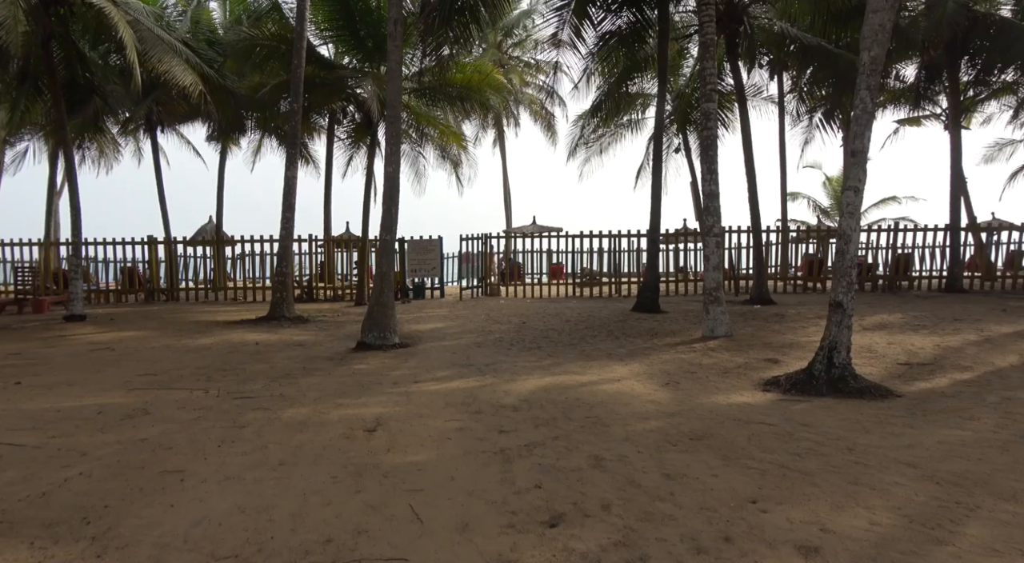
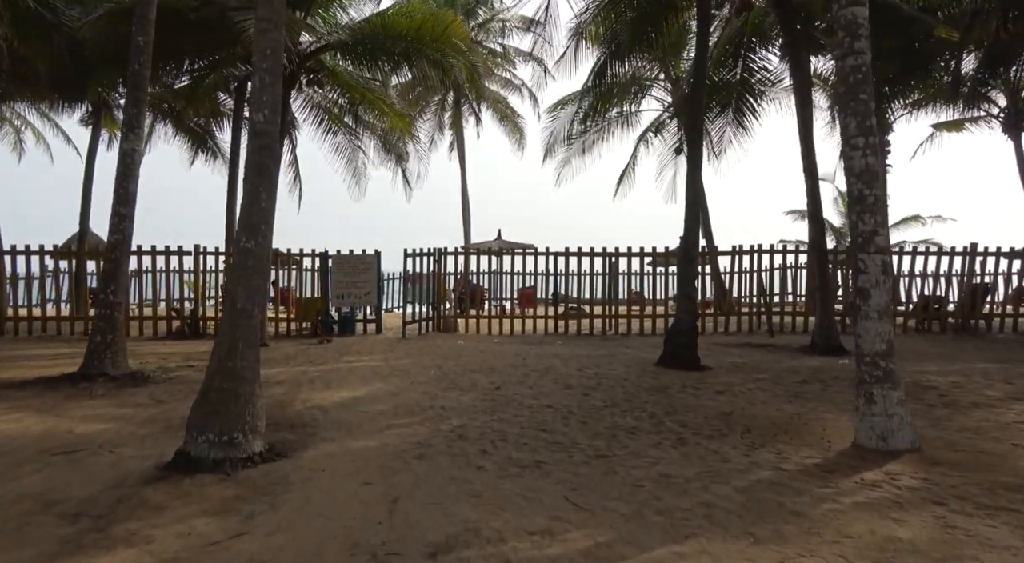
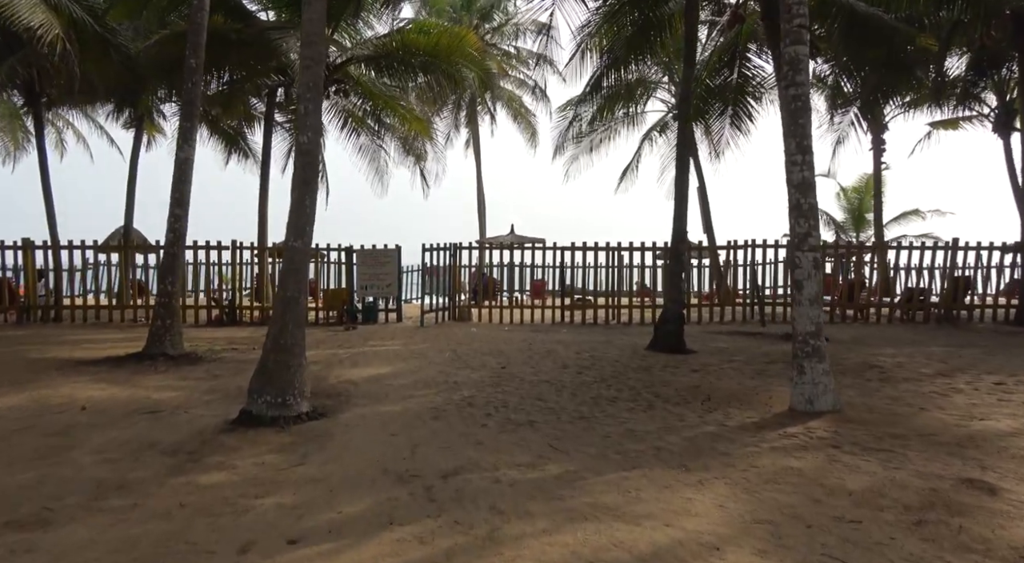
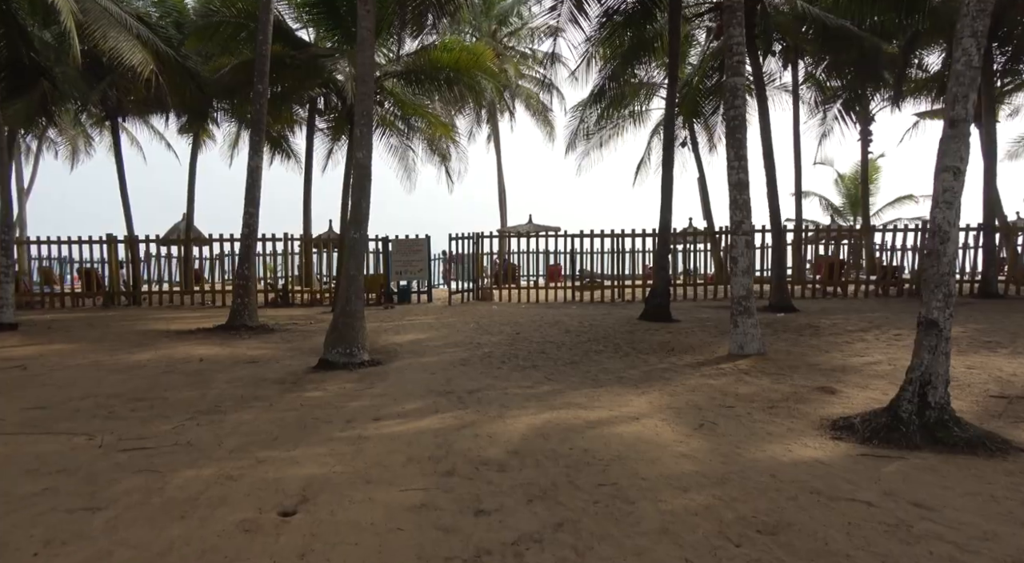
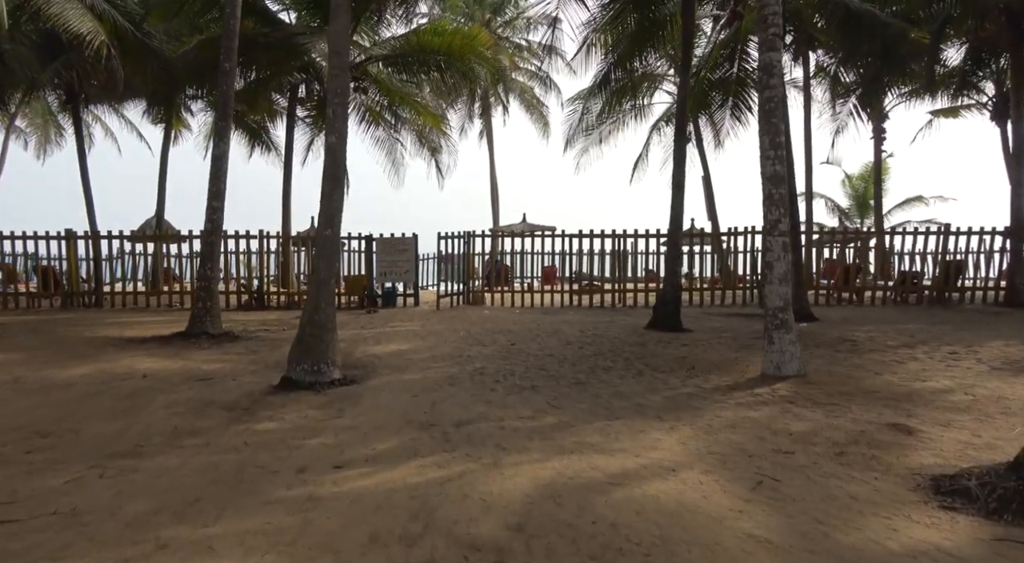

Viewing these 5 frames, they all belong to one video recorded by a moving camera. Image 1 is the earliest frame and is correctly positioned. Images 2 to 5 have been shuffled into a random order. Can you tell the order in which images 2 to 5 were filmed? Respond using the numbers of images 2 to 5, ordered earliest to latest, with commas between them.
4, 5, 3, 2
